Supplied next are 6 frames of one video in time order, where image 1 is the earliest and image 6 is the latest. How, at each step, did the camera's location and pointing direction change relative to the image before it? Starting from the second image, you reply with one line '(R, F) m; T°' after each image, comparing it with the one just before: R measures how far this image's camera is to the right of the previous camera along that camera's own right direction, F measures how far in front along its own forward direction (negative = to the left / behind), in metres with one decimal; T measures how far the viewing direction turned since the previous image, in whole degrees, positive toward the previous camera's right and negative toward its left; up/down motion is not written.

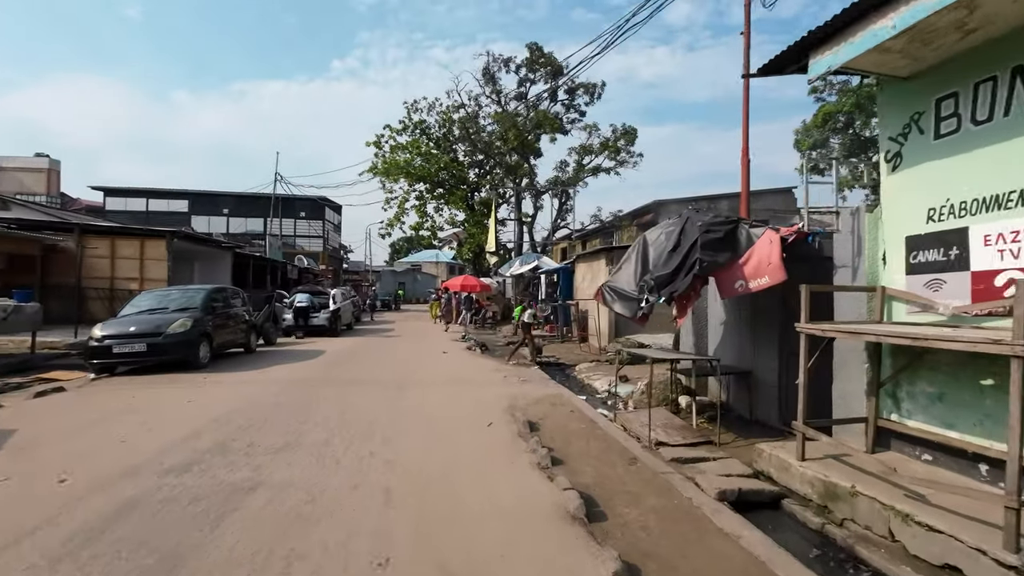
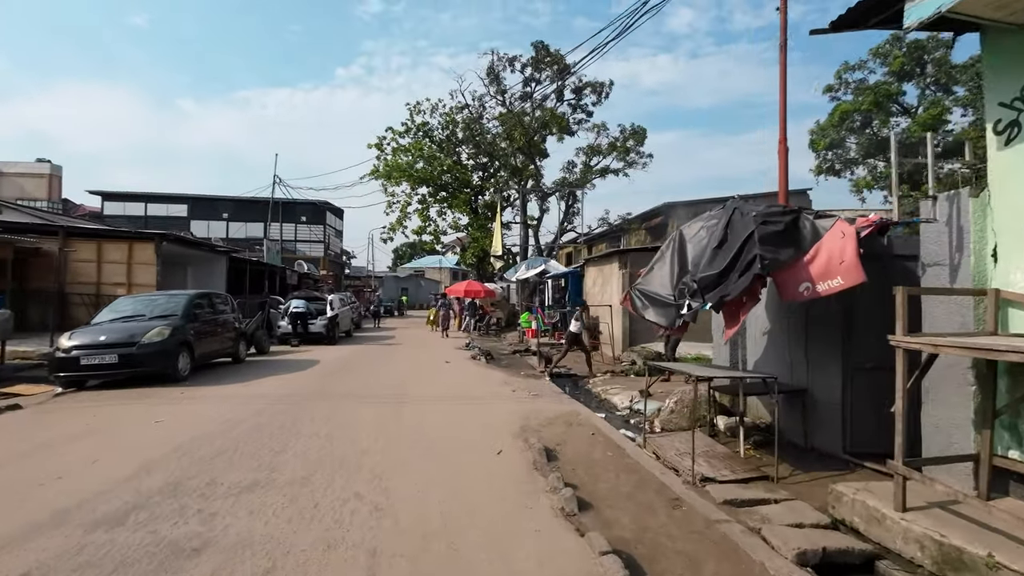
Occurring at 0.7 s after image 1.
(-0.1, +1.1) m; 0°
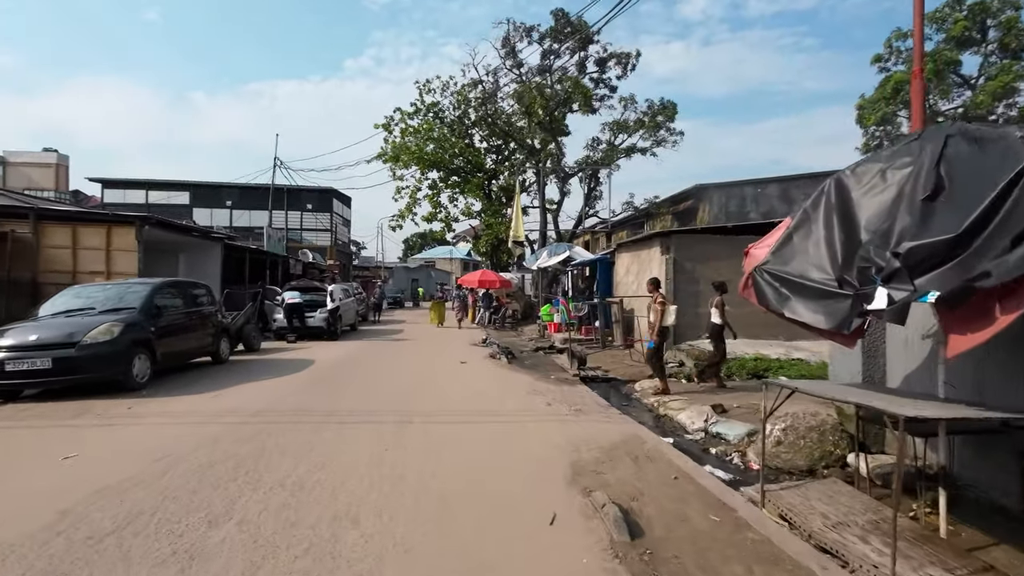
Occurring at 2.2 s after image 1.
(-0.5, +2.4) m; -1°
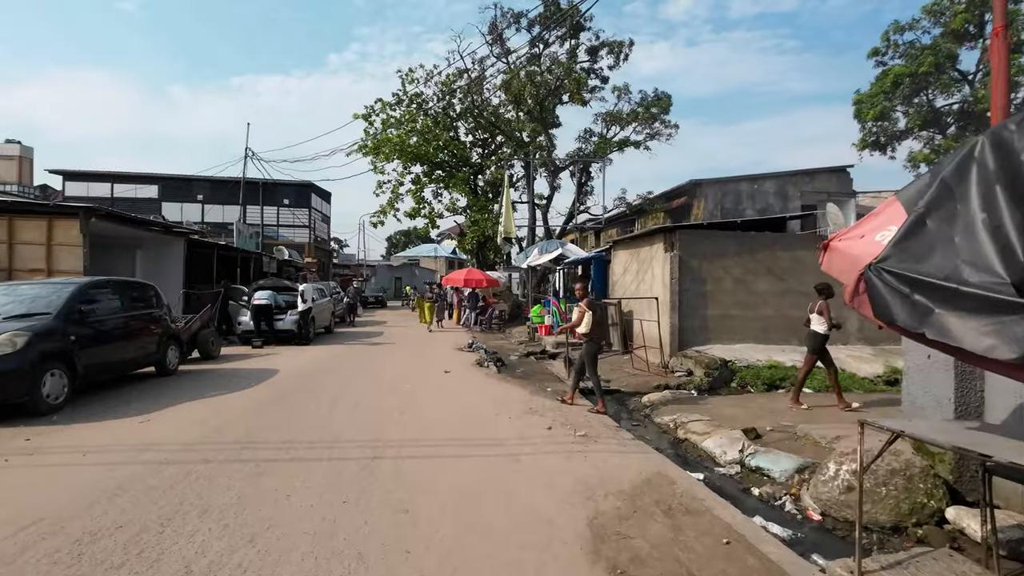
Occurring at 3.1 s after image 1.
(-0.1, +1.4) m; +2°
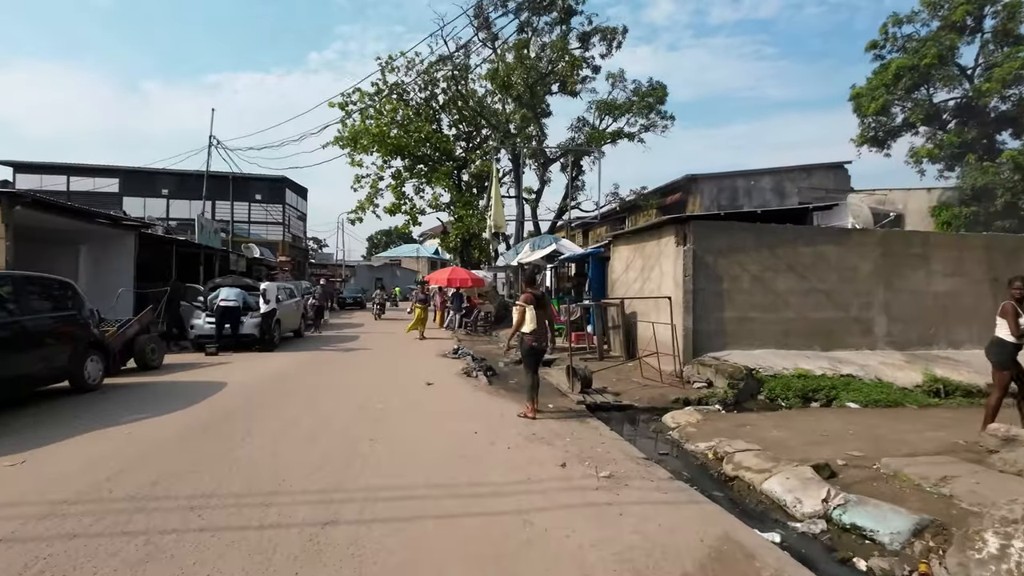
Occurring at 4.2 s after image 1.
(-0.2, +1.7) m; +2°
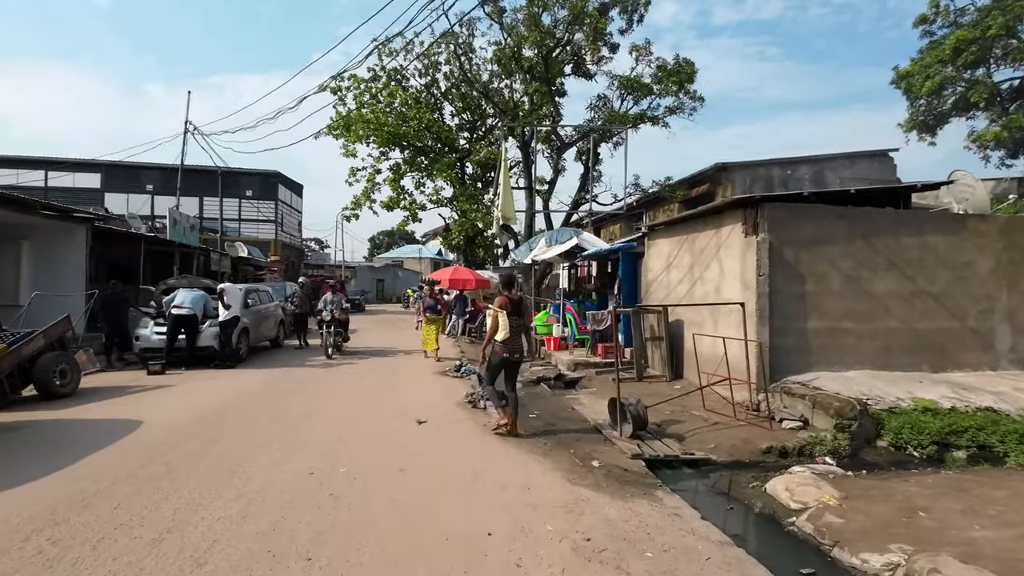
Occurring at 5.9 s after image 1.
(-0.3, +2.8) m; 0°
